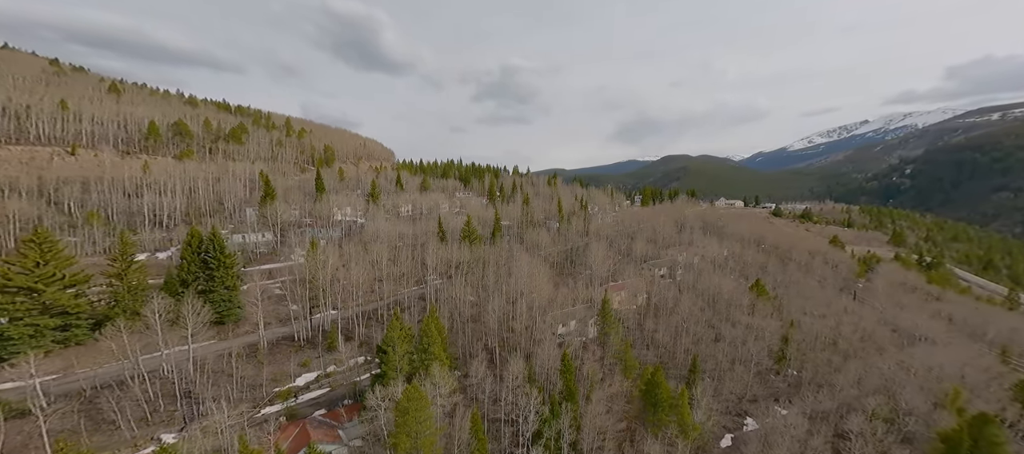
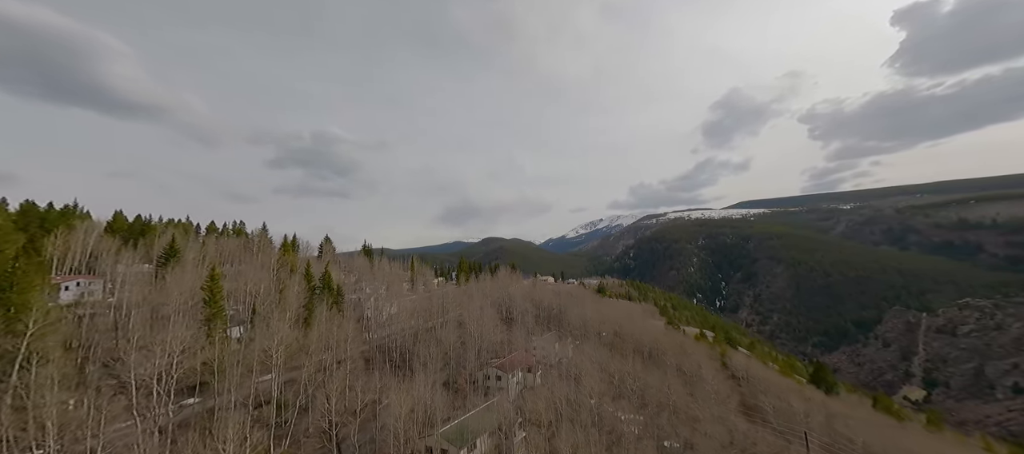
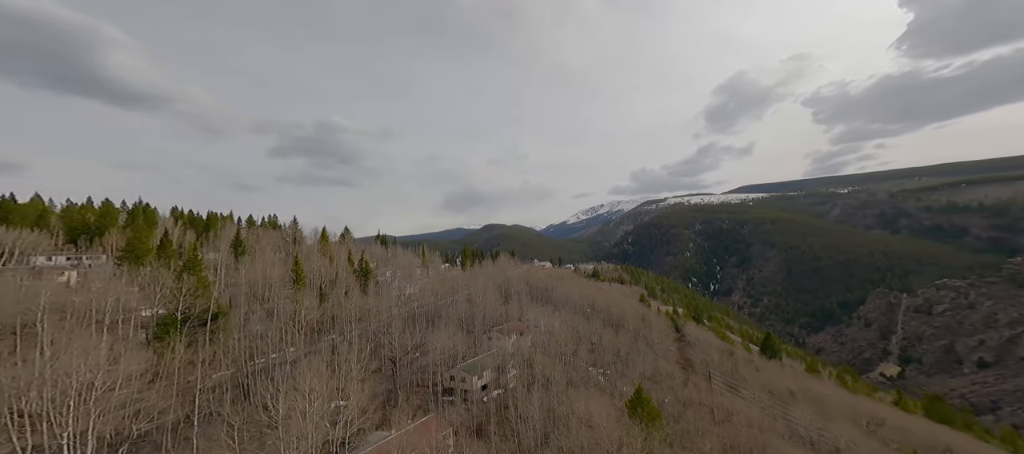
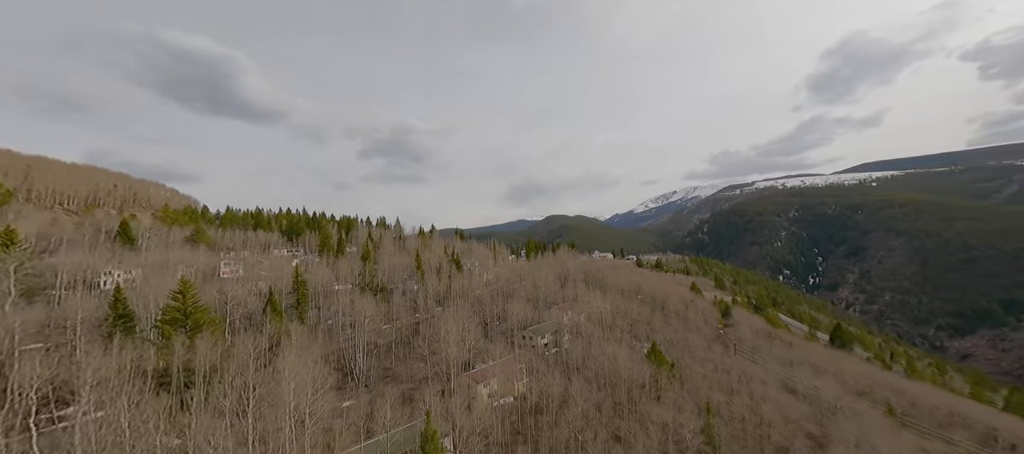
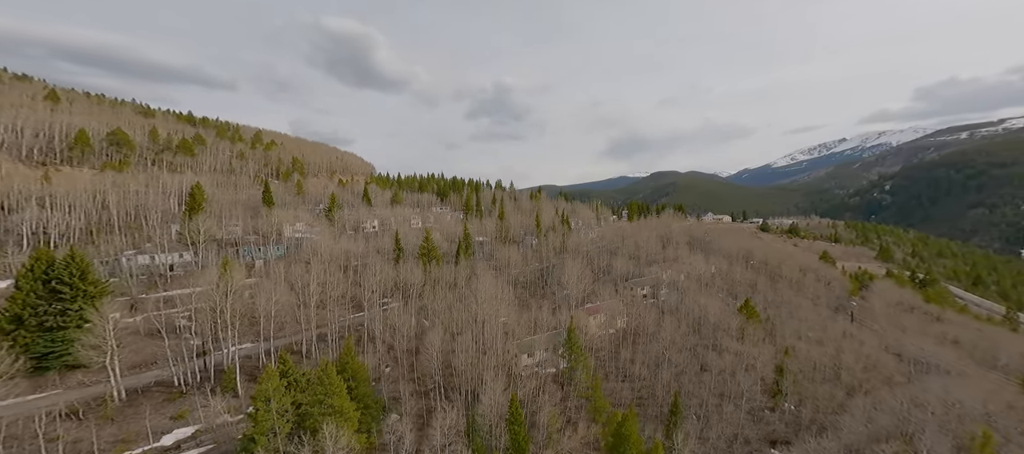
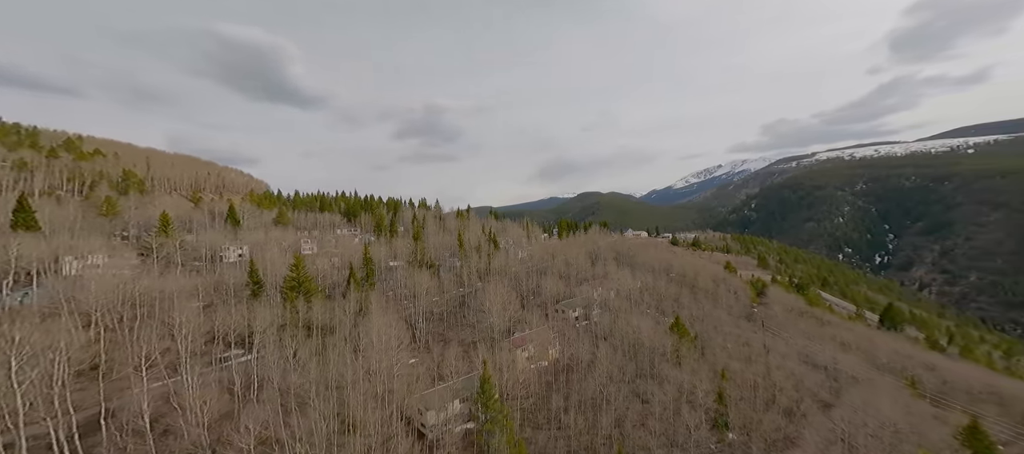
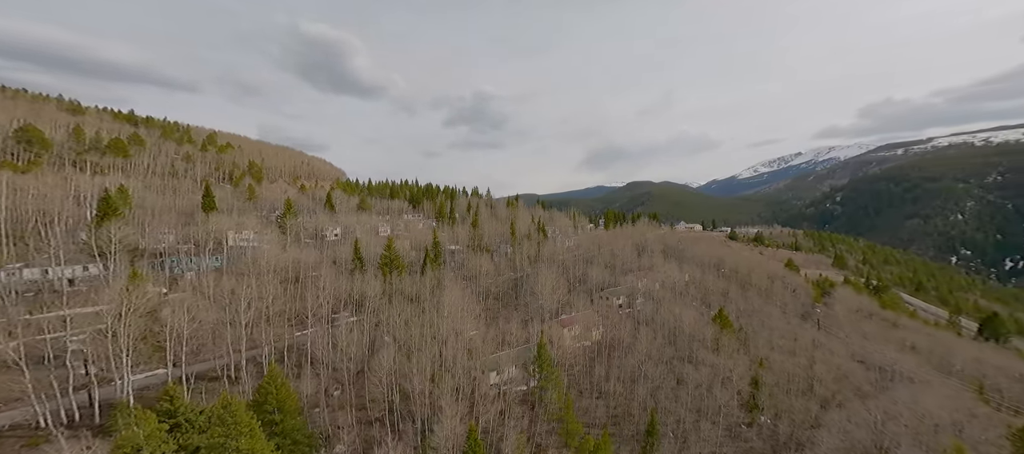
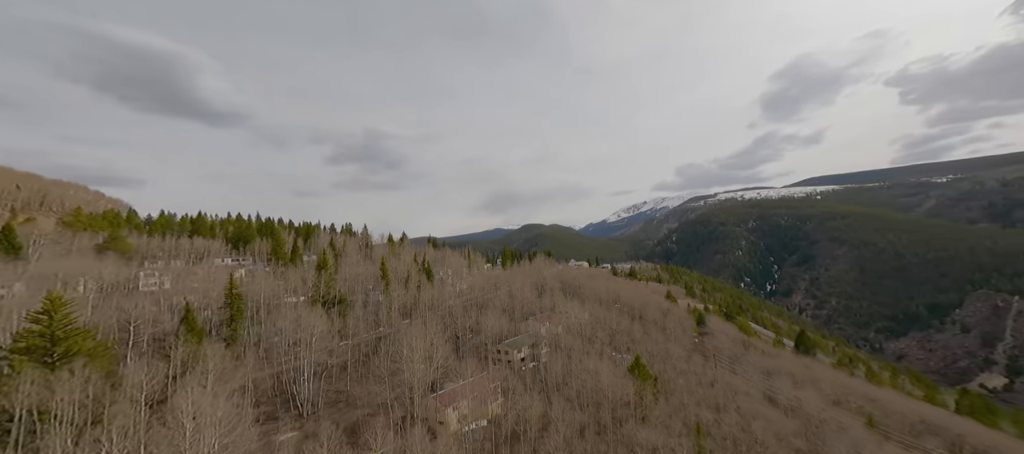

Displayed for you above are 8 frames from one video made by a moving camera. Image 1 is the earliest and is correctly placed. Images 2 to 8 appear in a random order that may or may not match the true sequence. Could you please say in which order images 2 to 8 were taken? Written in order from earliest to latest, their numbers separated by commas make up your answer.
5, 7, 6, 4, 8, 3, 2
